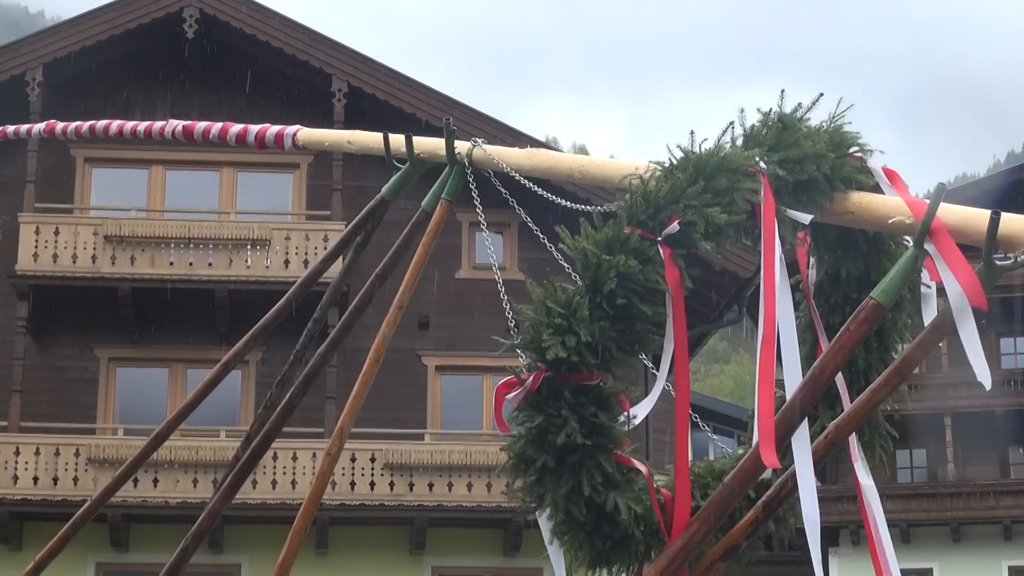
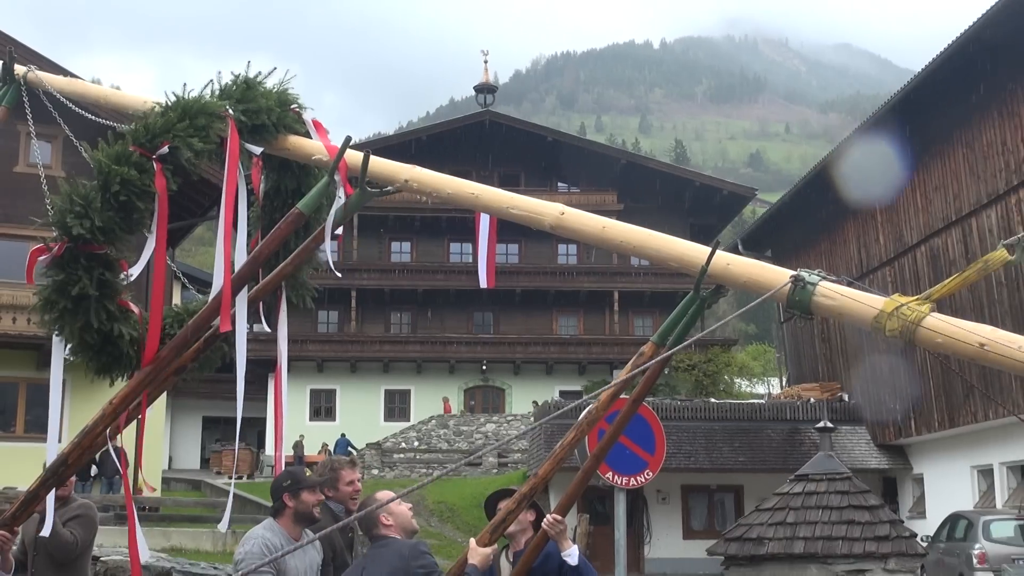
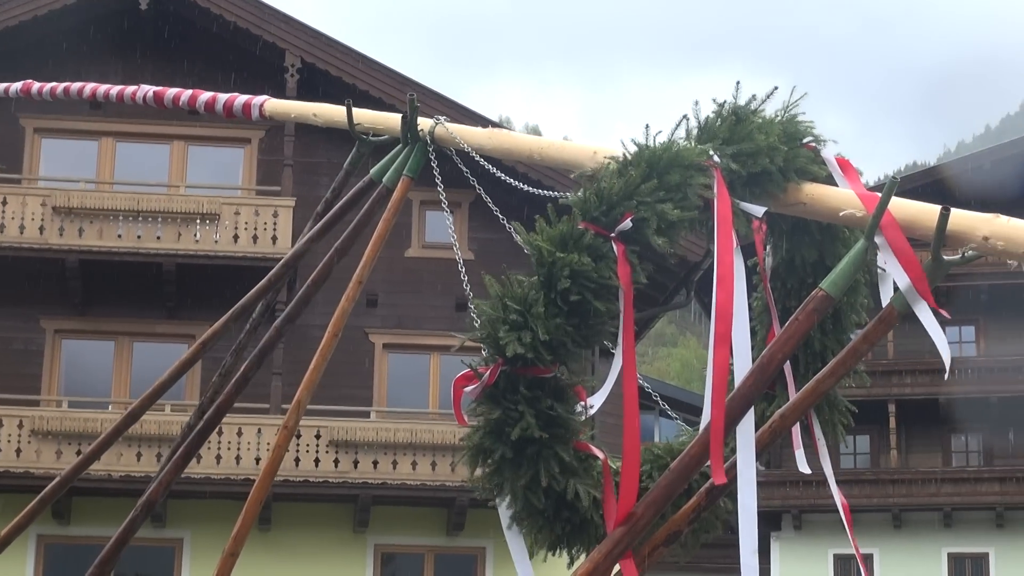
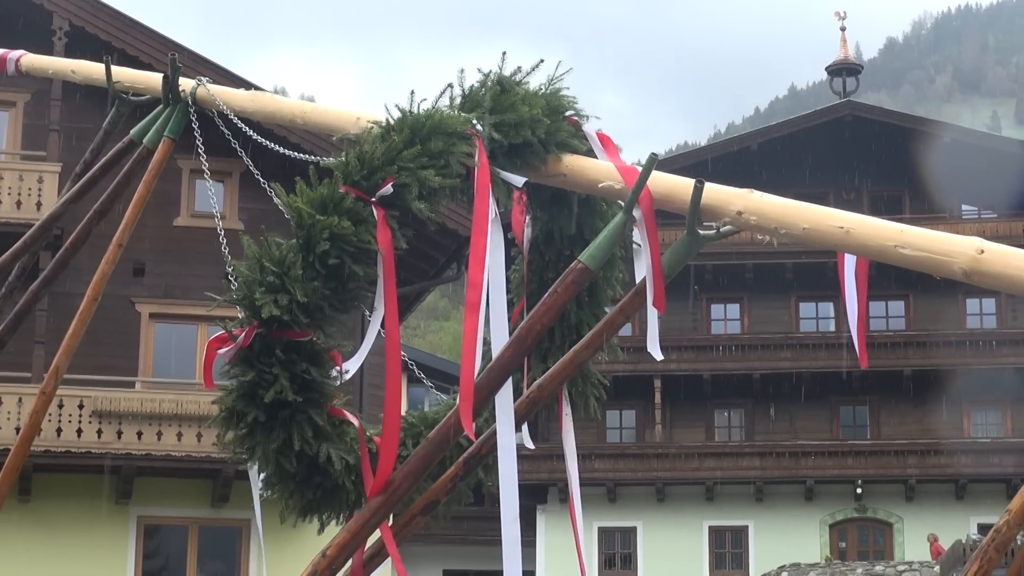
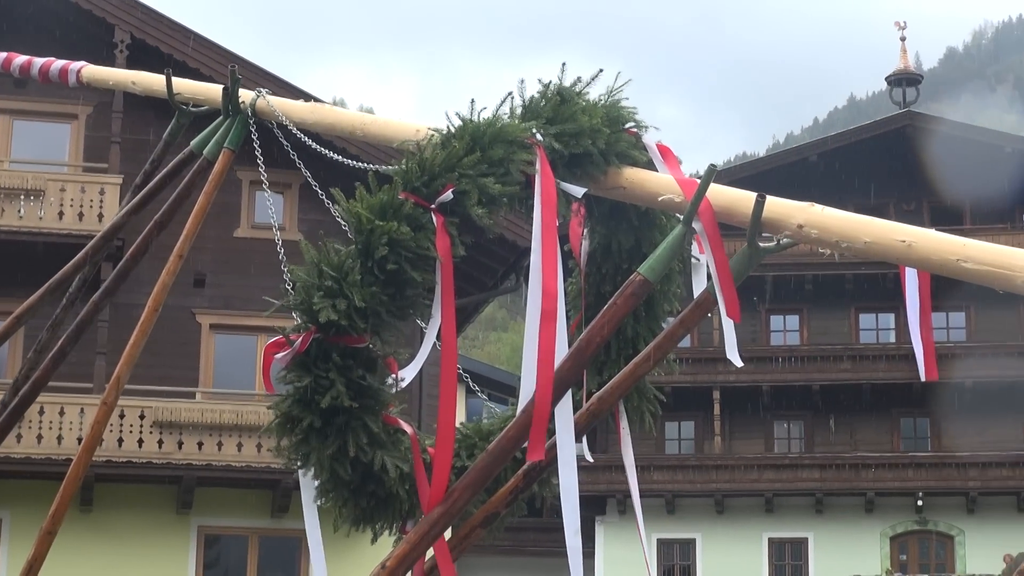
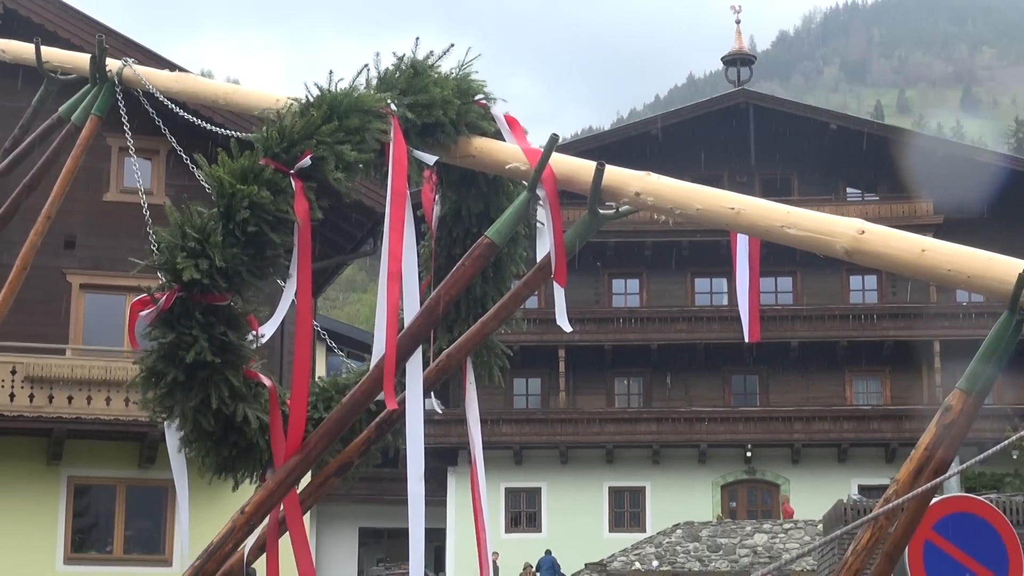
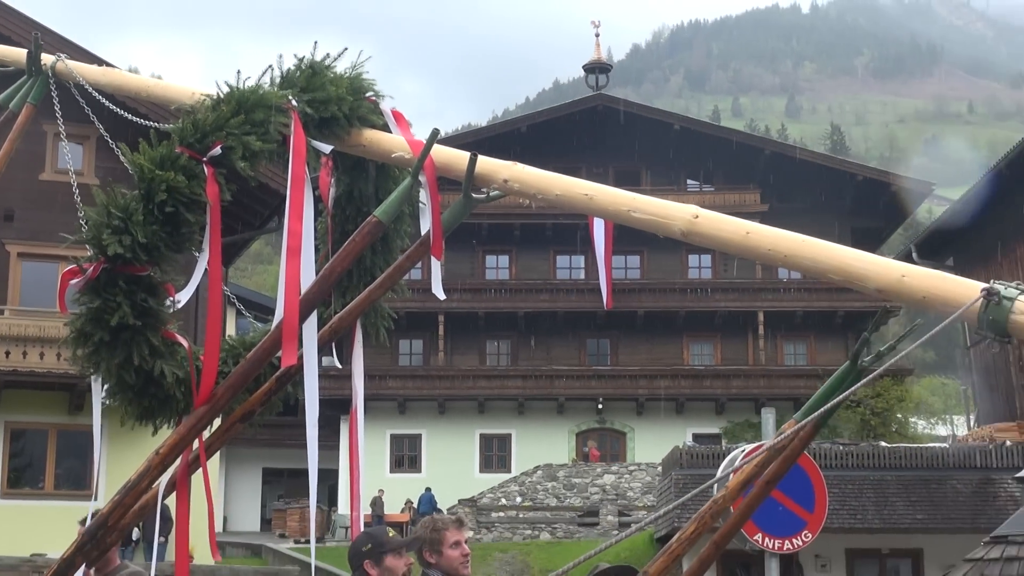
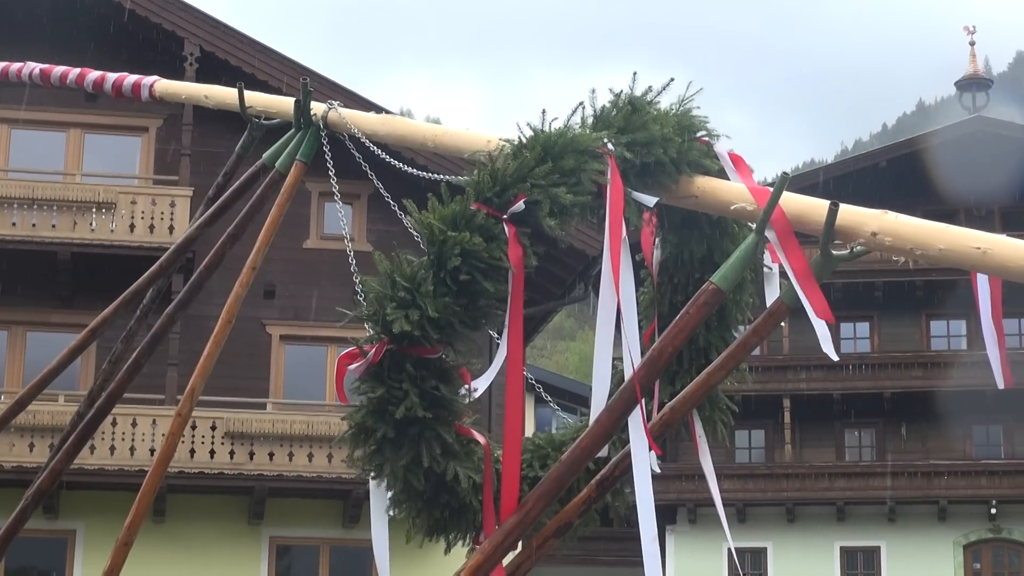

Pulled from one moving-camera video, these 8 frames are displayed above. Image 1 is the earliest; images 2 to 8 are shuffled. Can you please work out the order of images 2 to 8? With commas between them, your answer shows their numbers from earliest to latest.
3, 8, 5, 4, 6, 7, 2
